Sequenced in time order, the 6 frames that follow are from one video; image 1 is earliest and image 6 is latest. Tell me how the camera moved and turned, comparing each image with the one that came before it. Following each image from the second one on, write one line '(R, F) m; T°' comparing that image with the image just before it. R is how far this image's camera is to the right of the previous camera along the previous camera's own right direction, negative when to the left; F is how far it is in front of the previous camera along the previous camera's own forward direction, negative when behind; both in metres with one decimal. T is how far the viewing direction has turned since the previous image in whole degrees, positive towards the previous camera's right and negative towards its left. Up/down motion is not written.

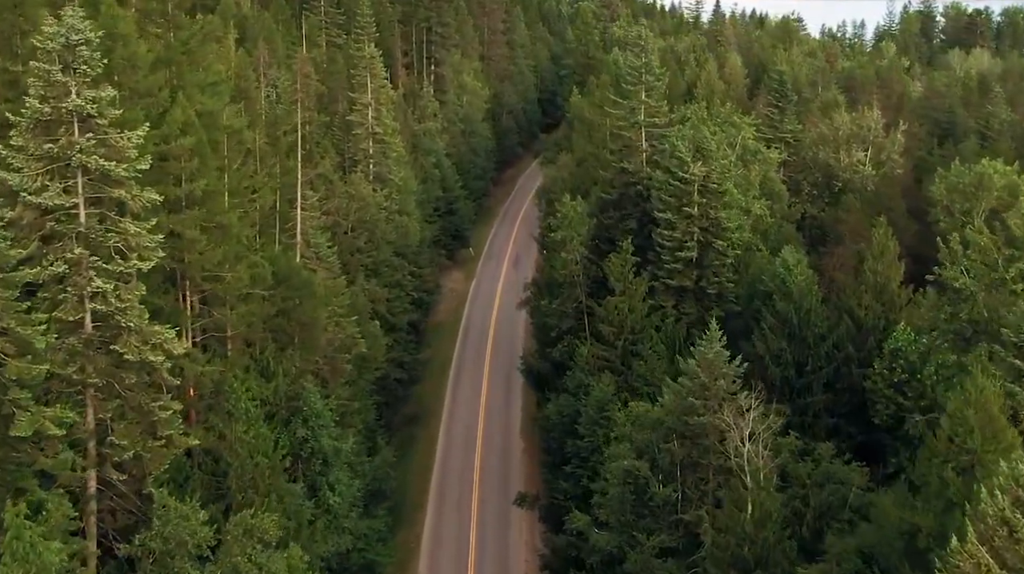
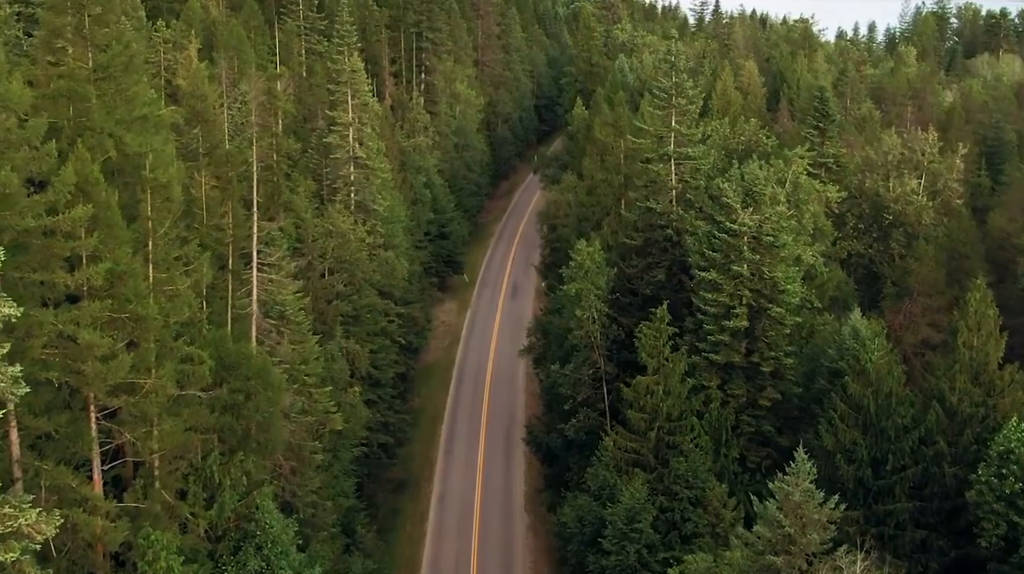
(-0.5, +10.2) m; 0°
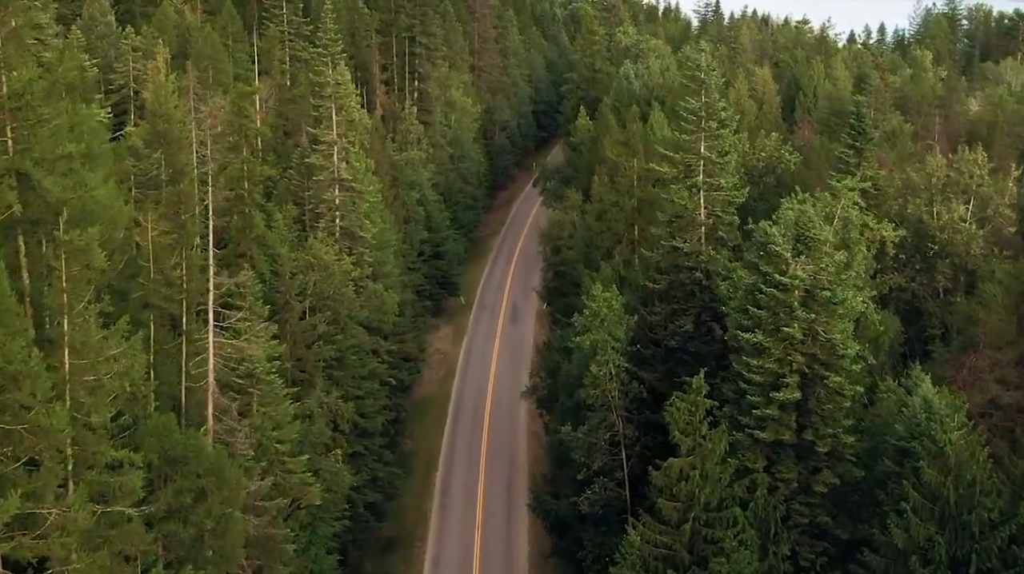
(-0.3, +7.0) m; 0°
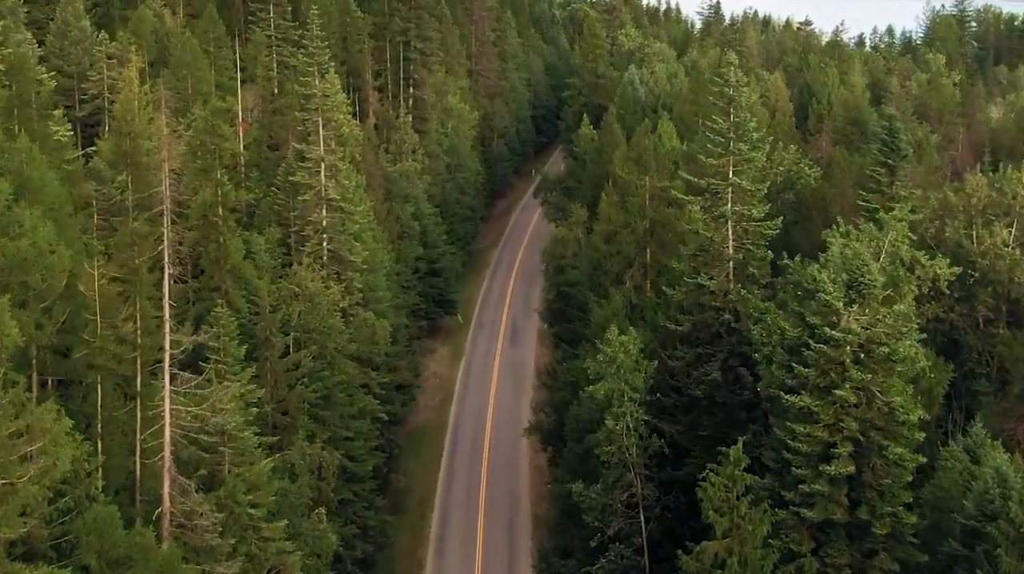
(-0.3, +5.1) m; 0°
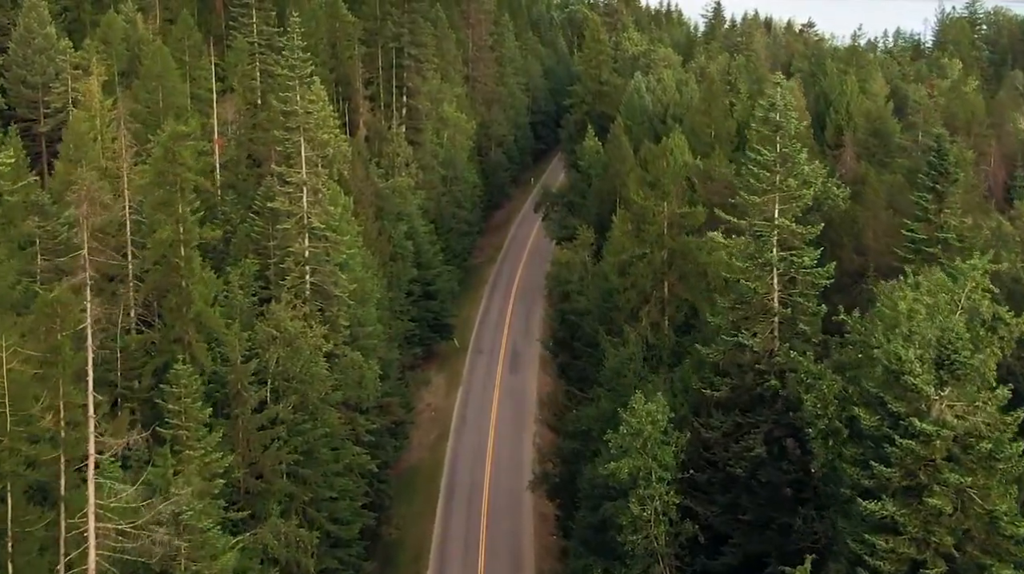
(-0.3, +6.1) m; 0°
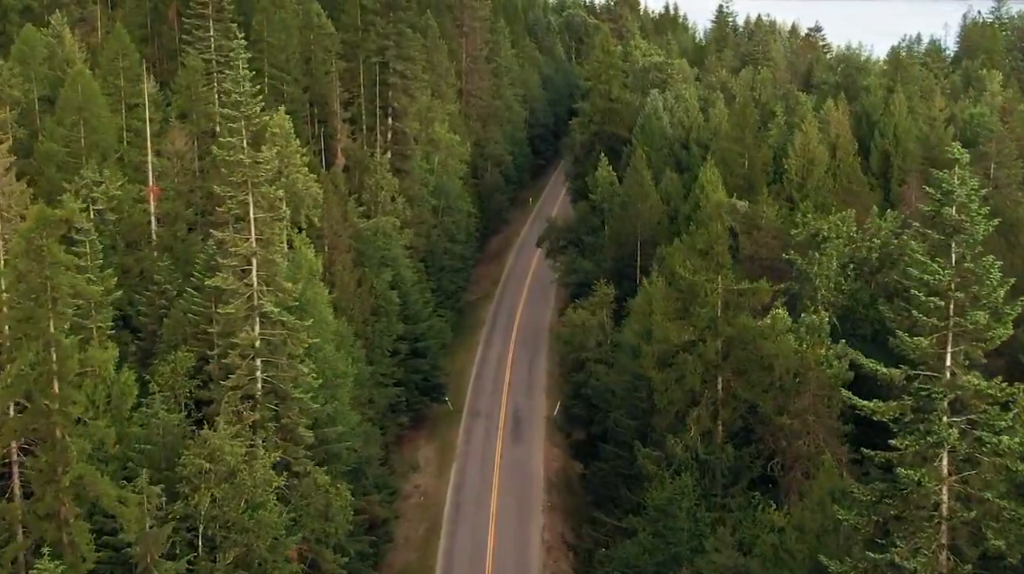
(-0.6, +12.4) m; 0°
